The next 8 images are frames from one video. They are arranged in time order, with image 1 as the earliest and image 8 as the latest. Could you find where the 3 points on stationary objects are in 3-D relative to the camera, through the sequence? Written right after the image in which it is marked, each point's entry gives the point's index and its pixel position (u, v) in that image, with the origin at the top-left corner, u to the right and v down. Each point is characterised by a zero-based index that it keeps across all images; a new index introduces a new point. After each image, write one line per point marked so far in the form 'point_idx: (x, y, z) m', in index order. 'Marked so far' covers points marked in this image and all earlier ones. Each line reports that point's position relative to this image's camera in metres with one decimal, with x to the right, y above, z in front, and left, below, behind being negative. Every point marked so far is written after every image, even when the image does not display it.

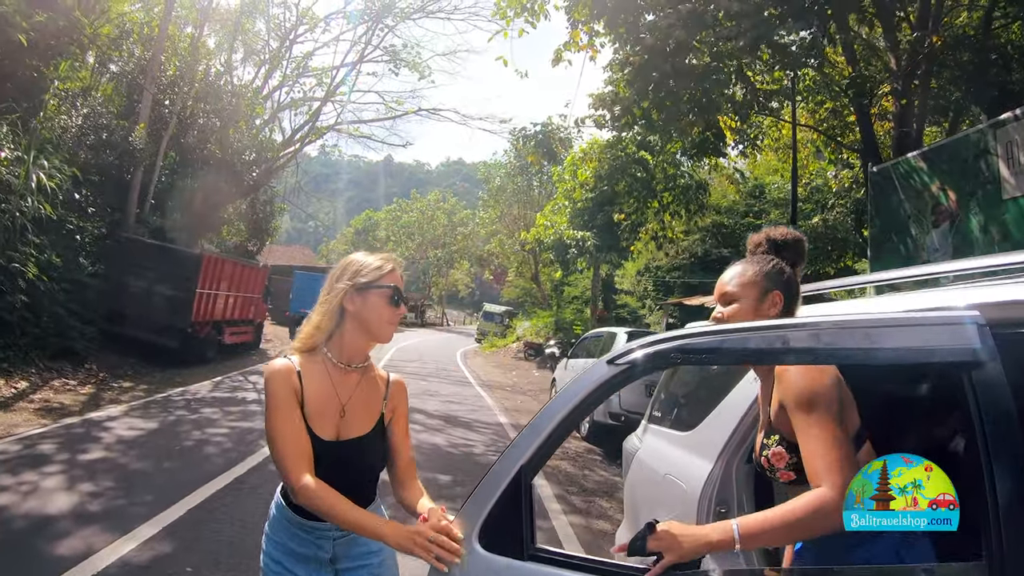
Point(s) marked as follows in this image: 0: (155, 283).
0: (-5.9, 0.0, +11.8) m
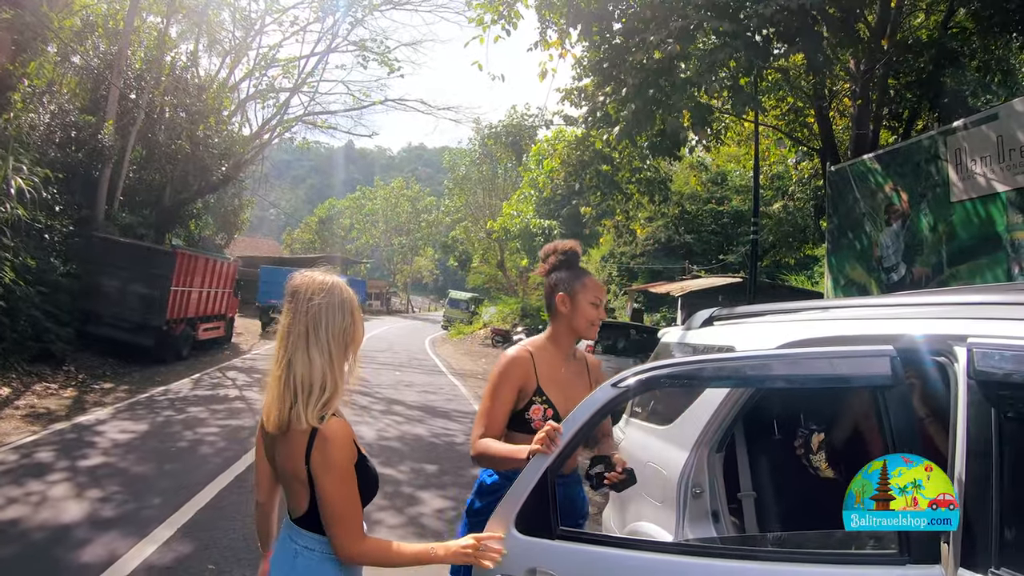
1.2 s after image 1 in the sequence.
0: (-6.4, +0.1, +11.8) m
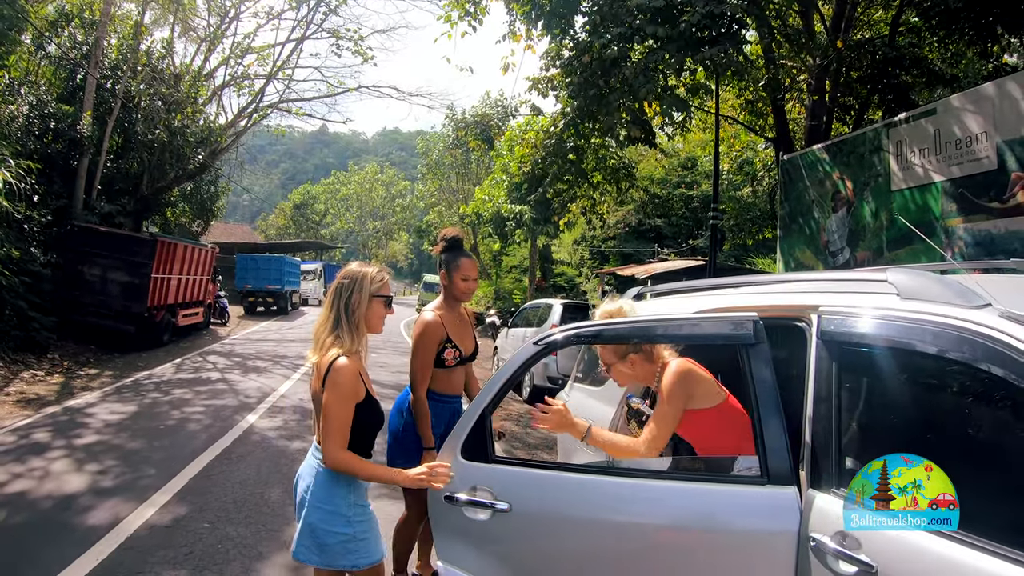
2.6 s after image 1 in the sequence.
0: (-6.9, +0.3, +11.9) m
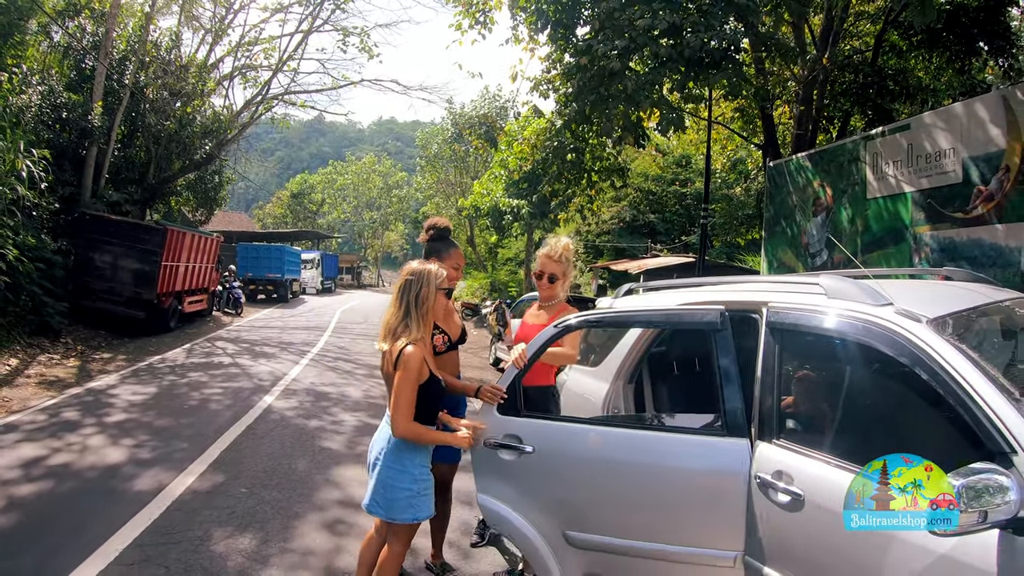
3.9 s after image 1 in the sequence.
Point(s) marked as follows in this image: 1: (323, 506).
0: (-6.9, +0.5, +12.3) m
1: (-1.0, -1.2, +3.9) m
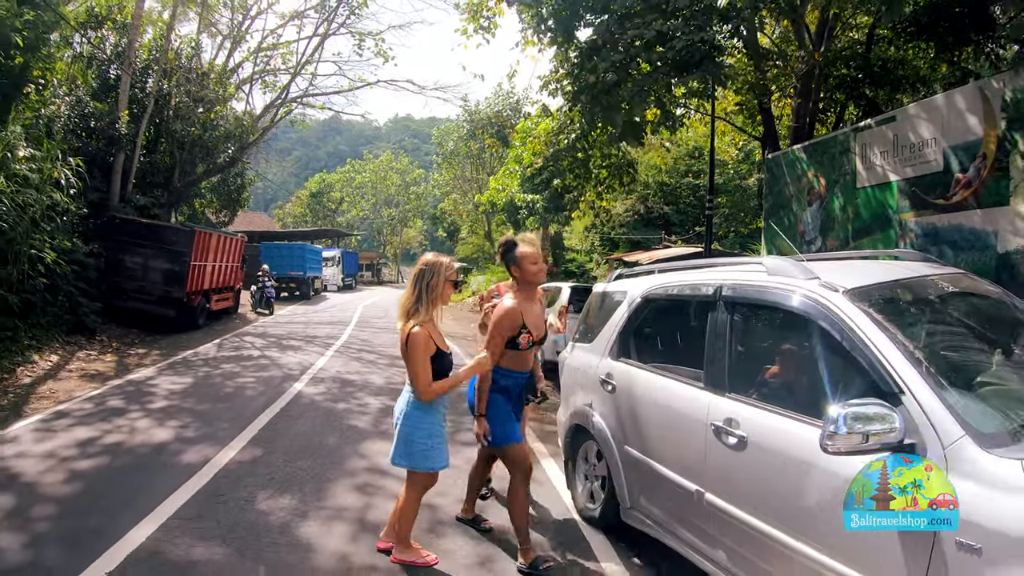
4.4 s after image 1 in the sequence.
0: (-6.7, +0.5, +13.0) m
1: (-1.0, -1.2, +4.4) m
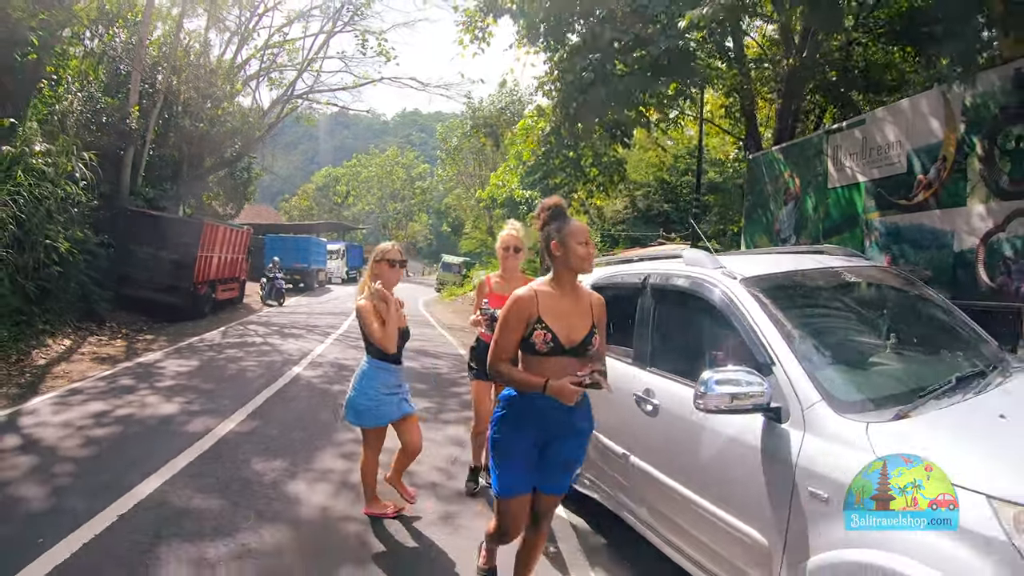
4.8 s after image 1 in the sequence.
0: (-6.8, +0.8, +13.5) m
1: (-1.2, -1.1, +4.8) m
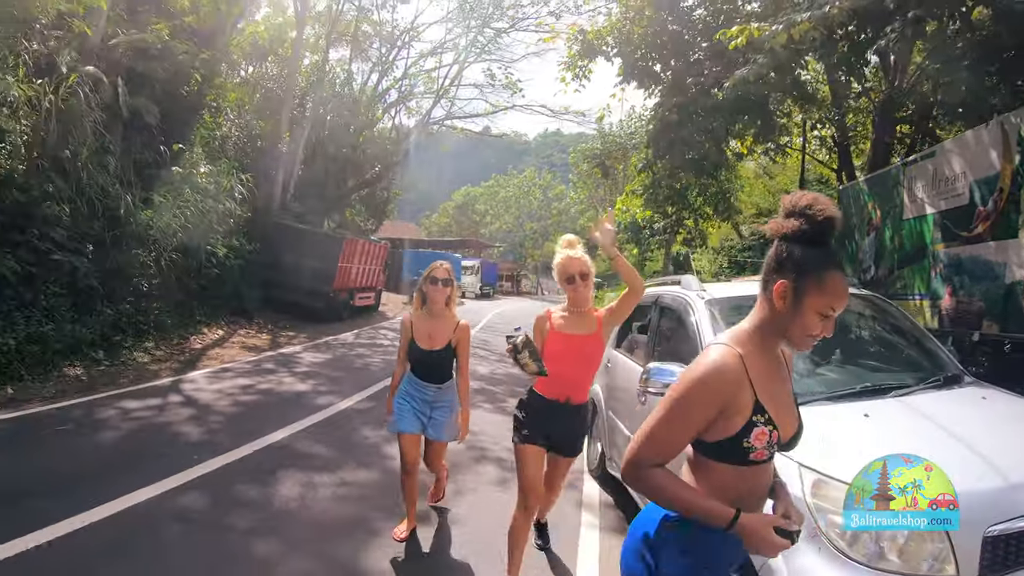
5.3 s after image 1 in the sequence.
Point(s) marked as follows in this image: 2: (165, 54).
0: (-4.6, +0.7, +15.3) m
1: (-0.9, -1.1, +5.8) m
2: (-5.5, +3.7, +11.1) m
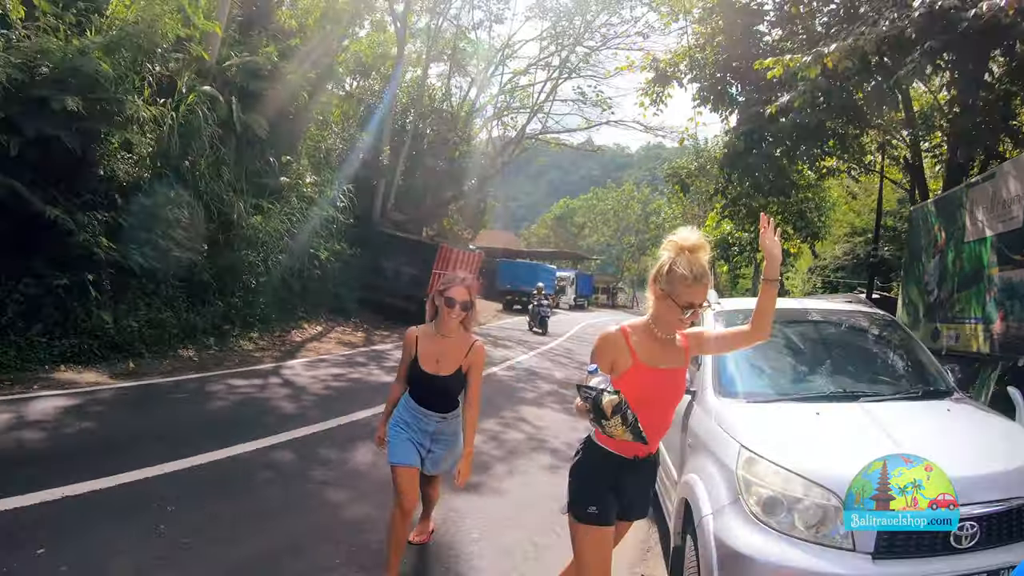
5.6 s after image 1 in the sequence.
0: (-2.8, +0.6, +16.4) m
1: (-0.5, -1.1, +6.4) m
2: (-4.2, +3.8, +12.4) m
